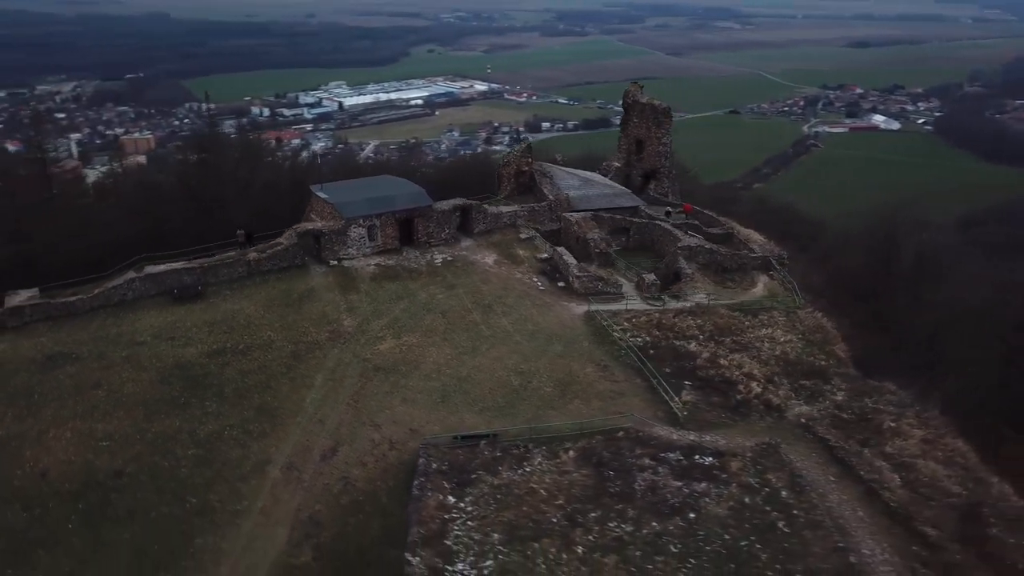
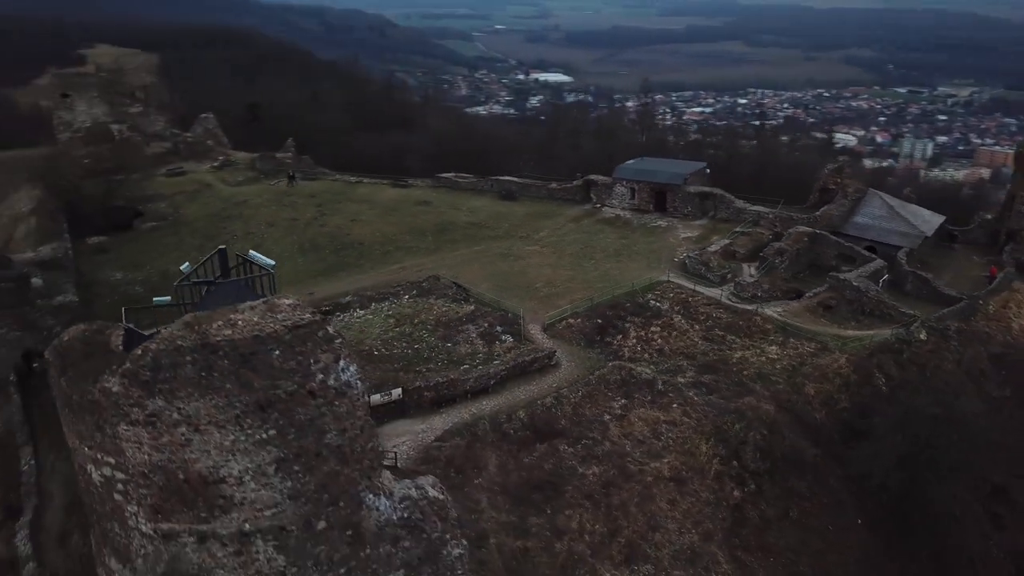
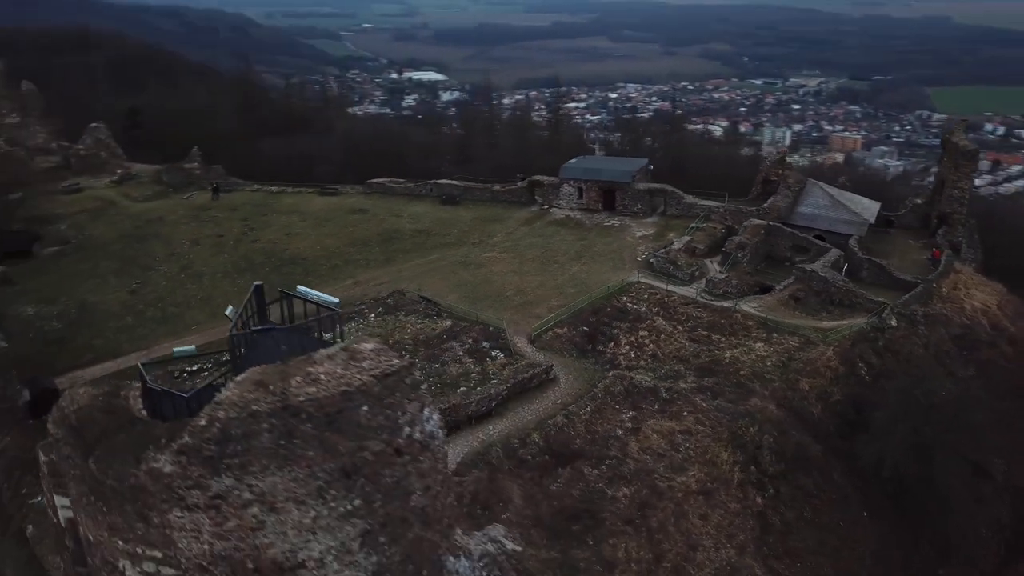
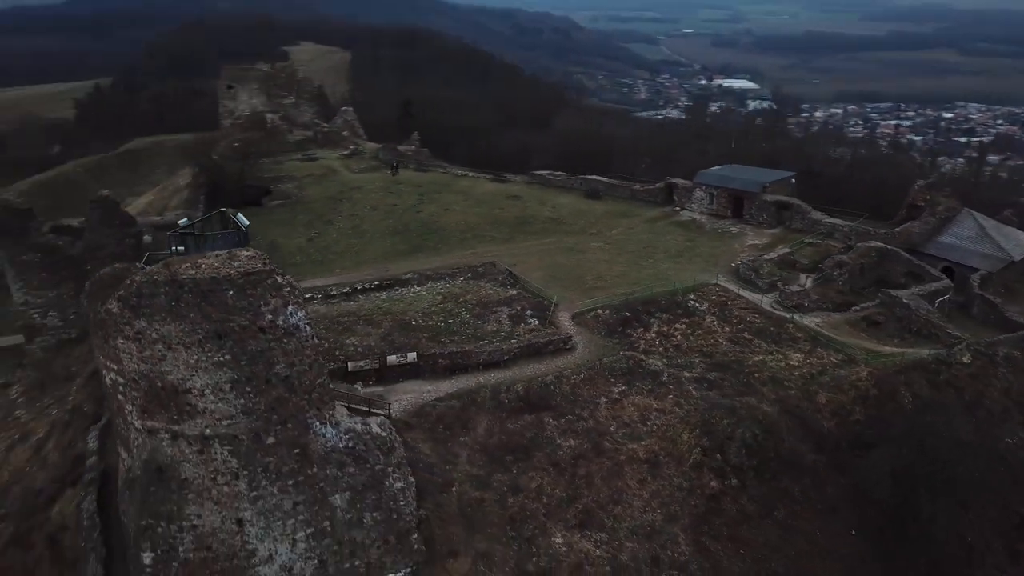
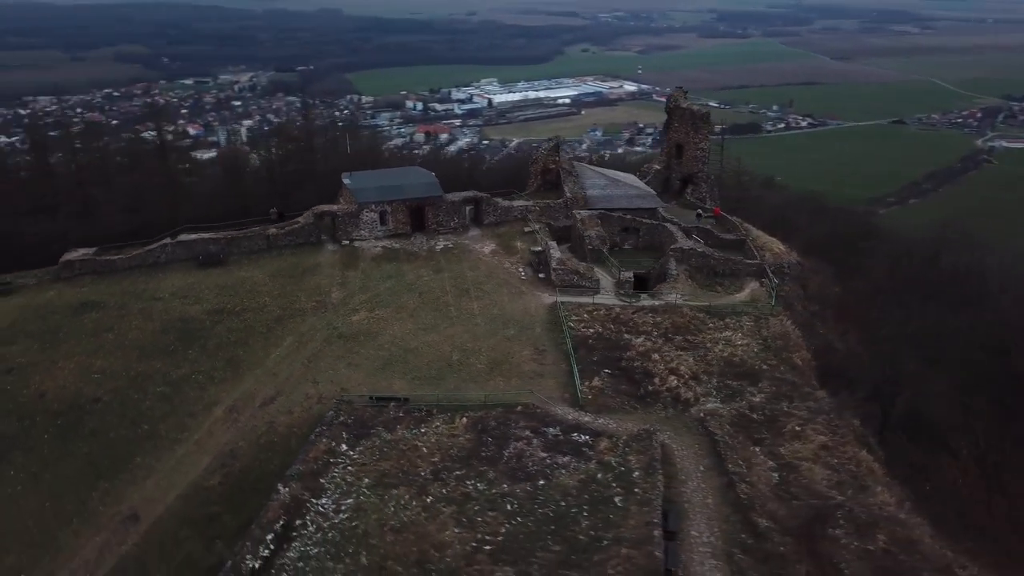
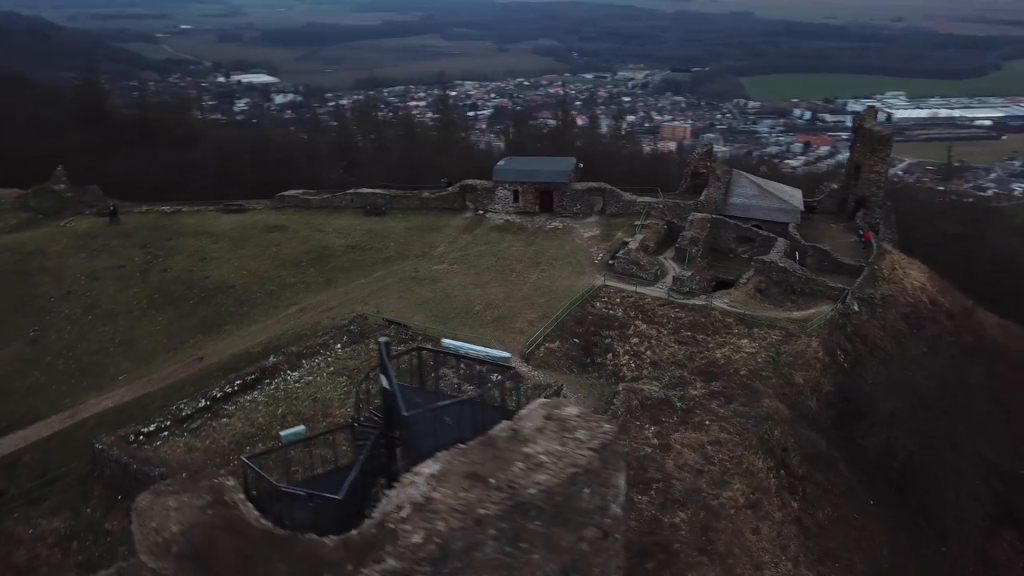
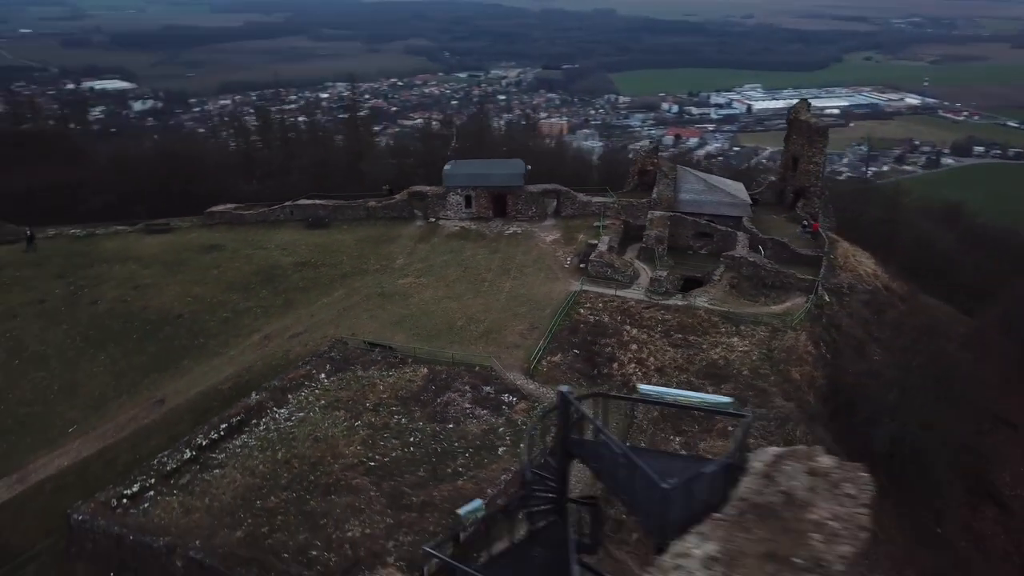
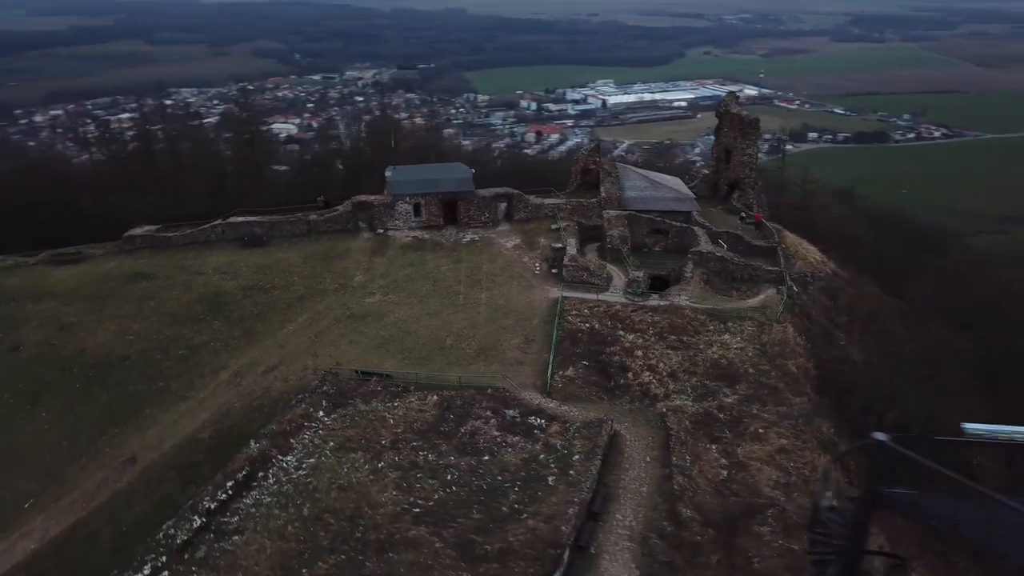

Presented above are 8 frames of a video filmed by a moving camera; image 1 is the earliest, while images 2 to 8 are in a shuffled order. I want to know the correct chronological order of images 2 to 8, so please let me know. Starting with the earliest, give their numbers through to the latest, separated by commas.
5, 8, 7, 6, 3, 2, 4
